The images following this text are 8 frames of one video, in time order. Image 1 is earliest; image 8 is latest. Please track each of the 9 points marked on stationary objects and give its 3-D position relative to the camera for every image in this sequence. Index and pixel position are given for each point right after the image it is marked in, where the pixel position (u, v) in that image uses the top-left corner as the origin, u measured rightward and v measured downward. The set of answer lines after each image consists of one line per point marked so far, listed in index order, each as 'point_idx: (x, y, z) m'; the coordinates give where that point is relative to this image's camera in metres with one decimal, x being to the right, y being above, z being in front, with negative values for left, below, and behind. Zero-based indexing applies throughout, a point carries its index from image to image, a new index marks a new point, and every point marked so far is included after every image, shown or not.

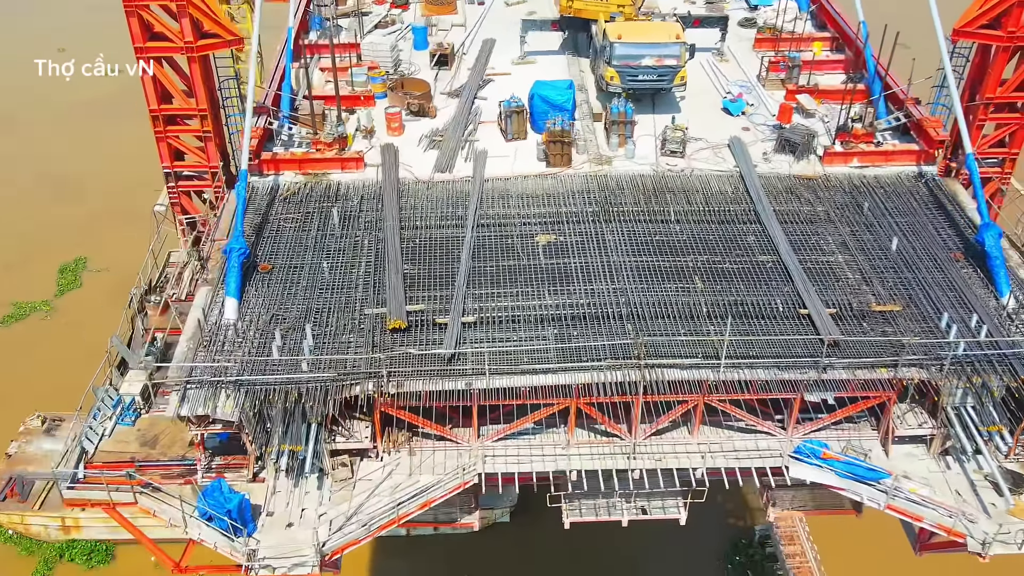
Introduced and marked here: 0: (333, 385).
0: (-3.3, -1.8, +17.8) m
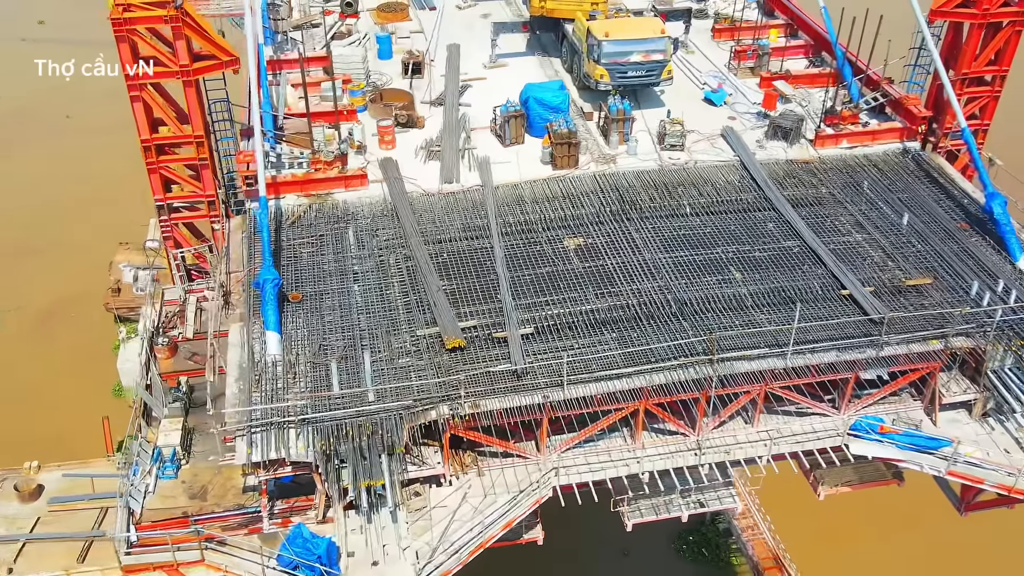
0: (-1.9, -2.2, +17.1) m
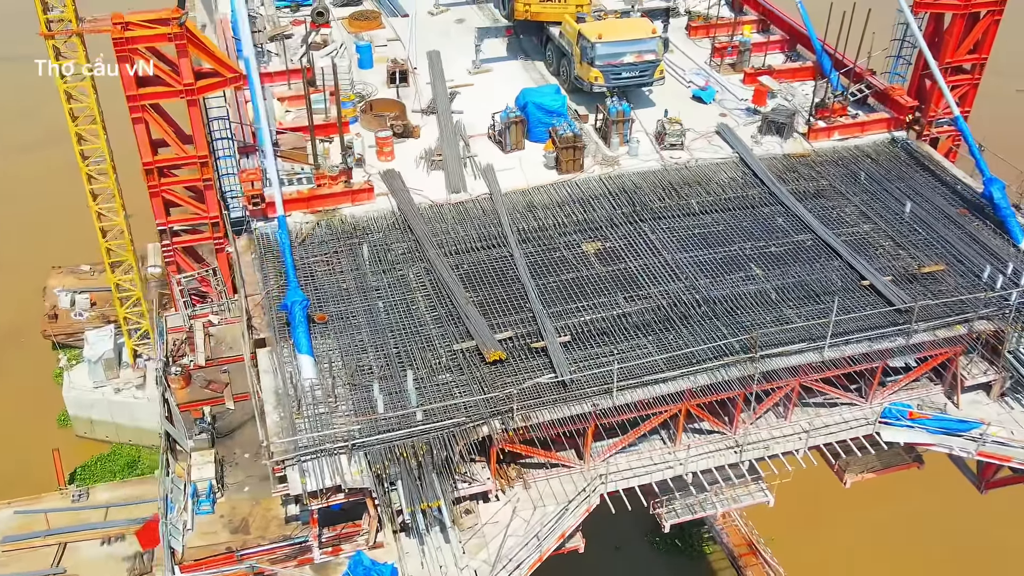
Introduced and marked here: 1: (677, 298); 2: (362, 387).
0: (-0.9, -2.5, +16.8) m
1: (+3.4, -0.2, +19.9) m
2: (-2.7, -1.8, +17.7) m
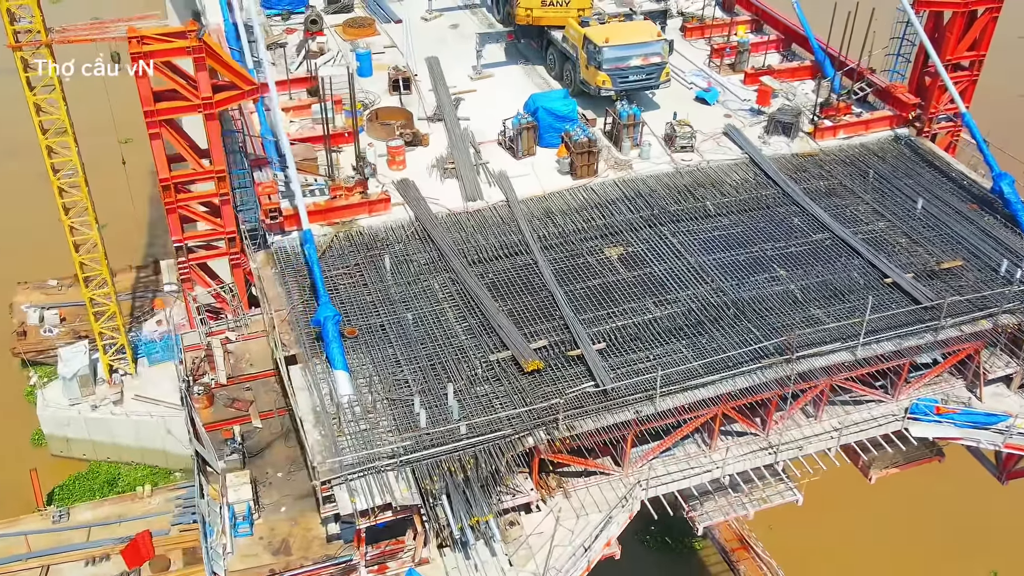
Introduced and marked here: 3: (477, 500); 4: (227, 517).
0: (-0.2, -2.6, +16.6) m
1: (+4.0, -0.3, +20.0) m
2: (-2.0, -2.0, +17.5) m
3: (-0.6, -3.6, +16.3) m
4: (-5.2, -4.1, +17.6) m
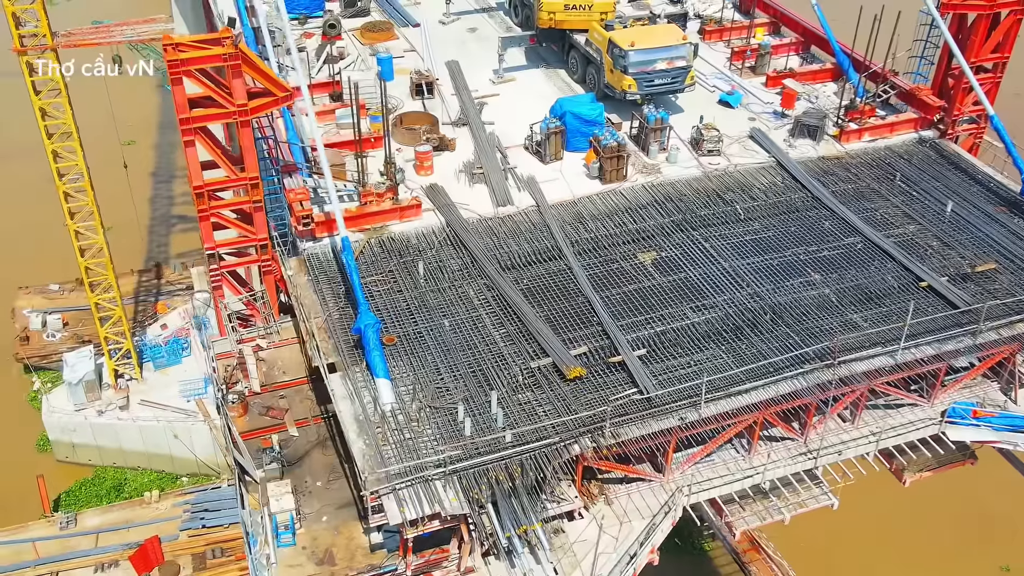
0: (+0.6, -2.8, +16.6) m
1: (+4.7, -0.4, +20.0) m
2: (-1.2, -2.2, +17.4) m
3: (+0.2, -3.7, +16.2) m
4: (-4.4, -4.3, +17.5) m
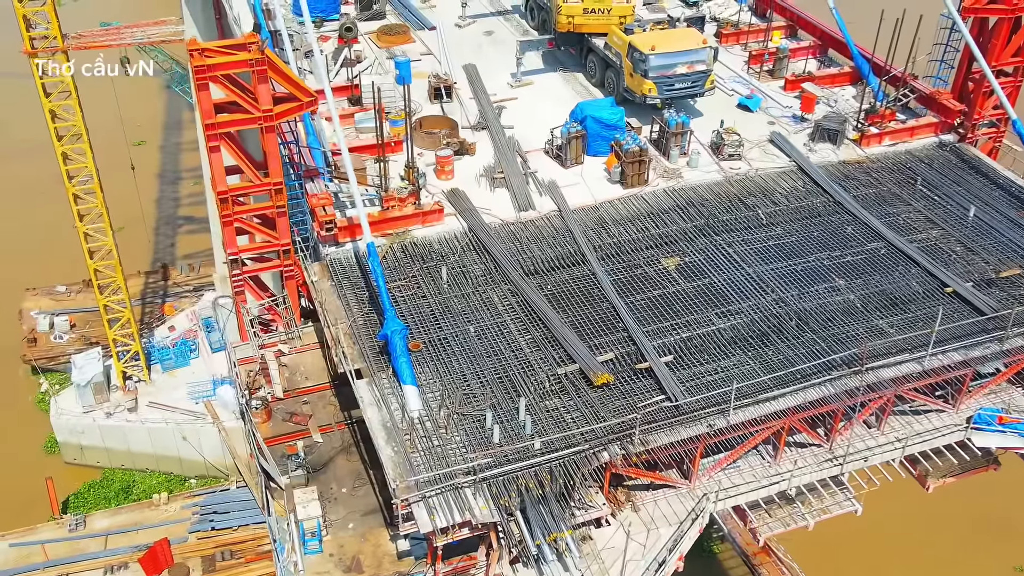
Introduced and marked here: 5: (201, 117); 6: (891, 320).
0: (+1.1, -2.9, +16.5) m
1: (+5.2, -0.5, +19.9) m
2: (-0.7, -2.3, +17.3) m
3: (+0.7, -3.8, +16.1) m
4: (-3.9, -4.4, +17.5) m
5: (-6.0, +3.3, +18.9) m
6: (+7.6, -0.7, +19.7) m
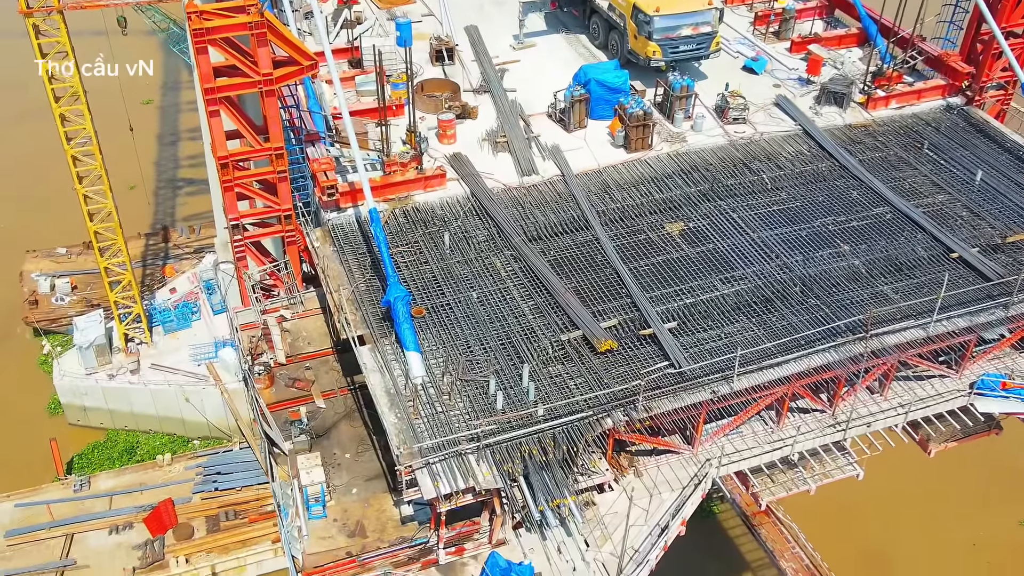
0: (+1.2, -2.3, +16.5) m
1: (+5.3, +0.2, +19.8) m
2: (-0.6, -1.7, +17.3) m
3: (+0.7, -3.3, +16.2) m
4: (-3.8, -3.8, +17.5) m
5: (-6.0, +4.0, +18.6) m
6: (+7.7, 0.0, +19.6) m
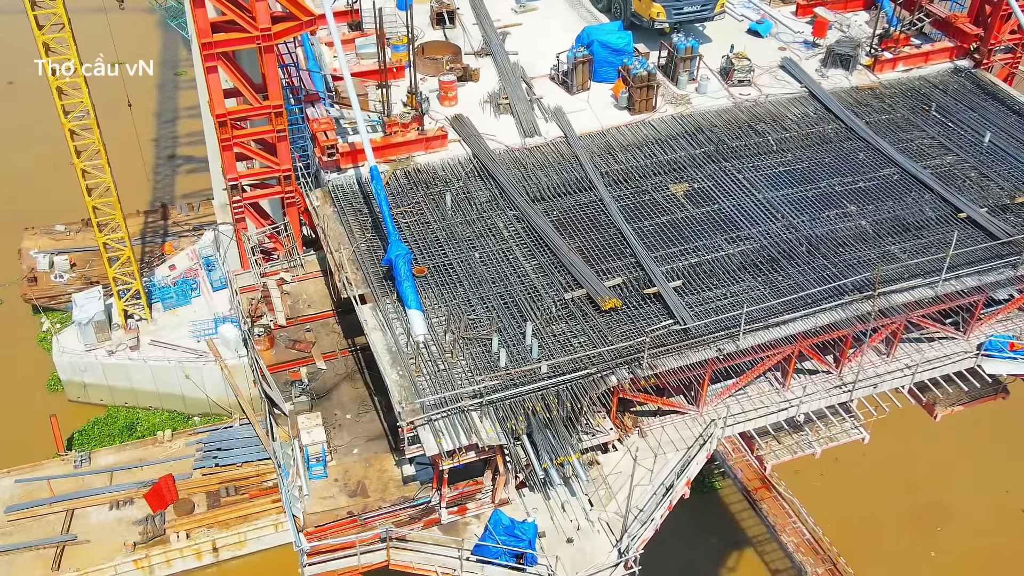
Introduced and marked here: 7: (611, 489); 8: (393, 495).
0: (+1.2, -1.6, +16.3) m
1: (+5.3, +1.0, +19.5) m
2: (-0.6, -0.9, +17.1) m
3: (+0.8, -2.5, +16.0) m
4: (-3.8, -3.0, +17.3) m
5: (-5.9, +4.7, +18.3) m
6: (+7.8, +0.8, +19.3) m
7: (+1.7, -3.5, +16.9) m
8: (-2.1, -3.6, +17.0) m
